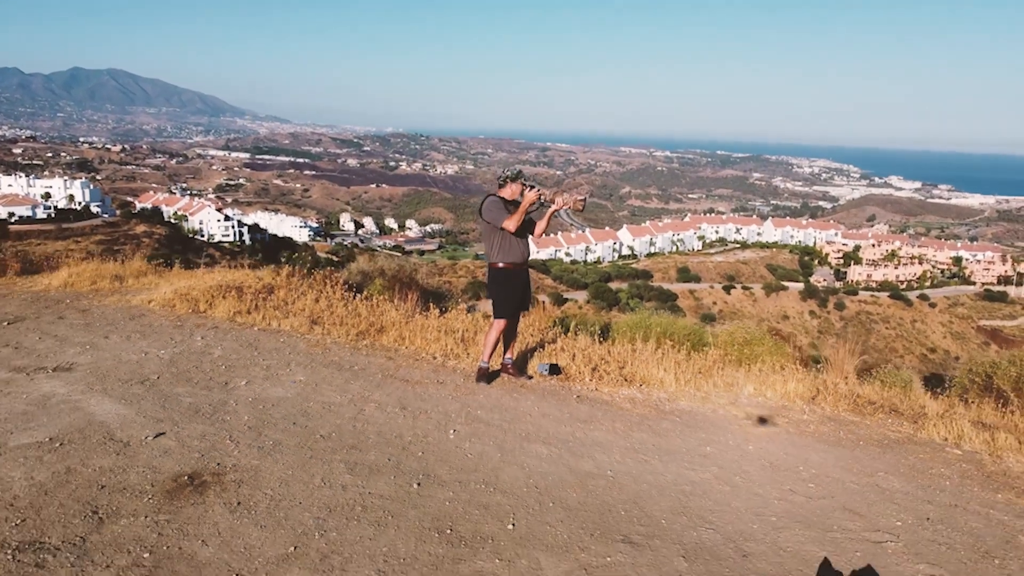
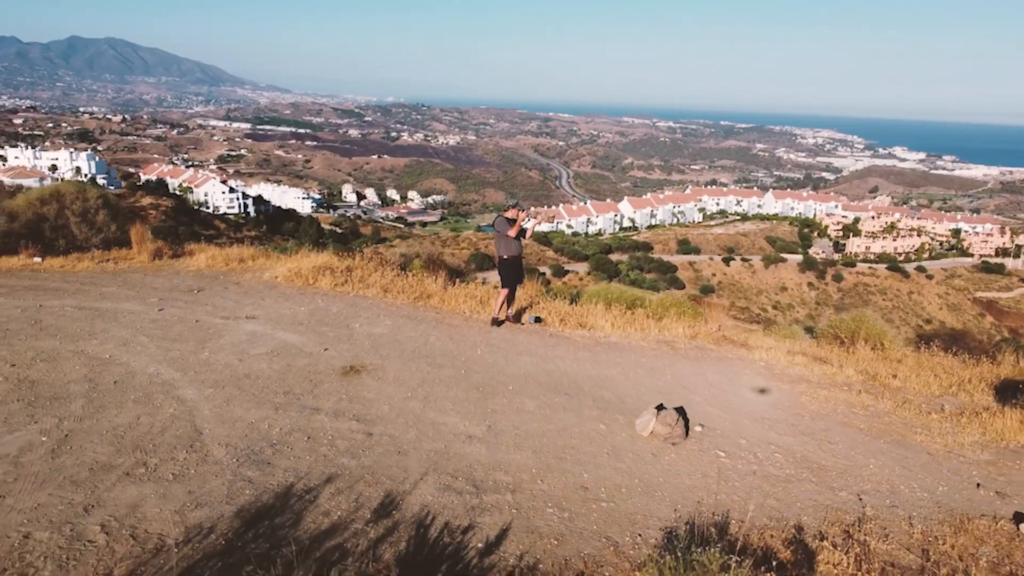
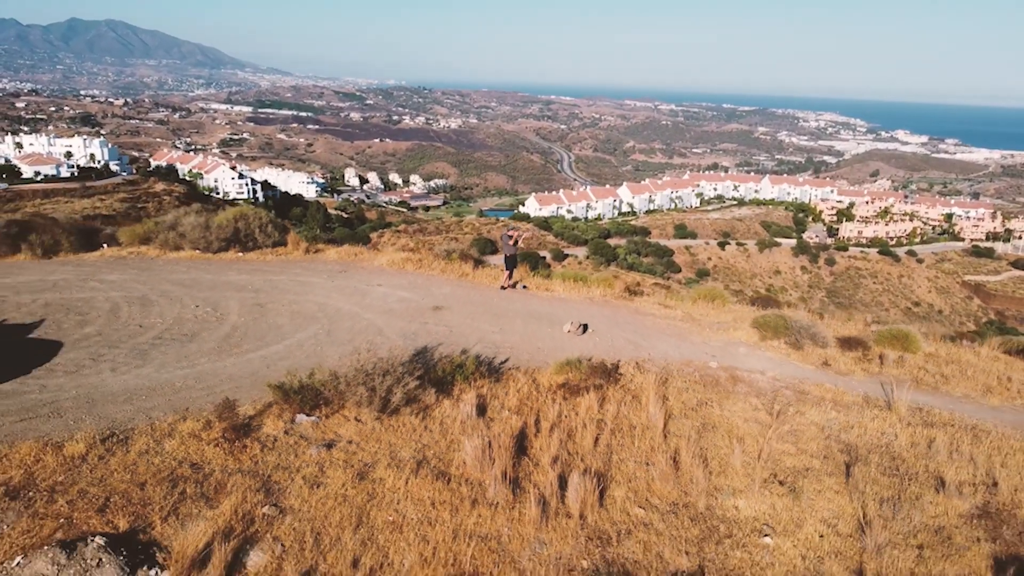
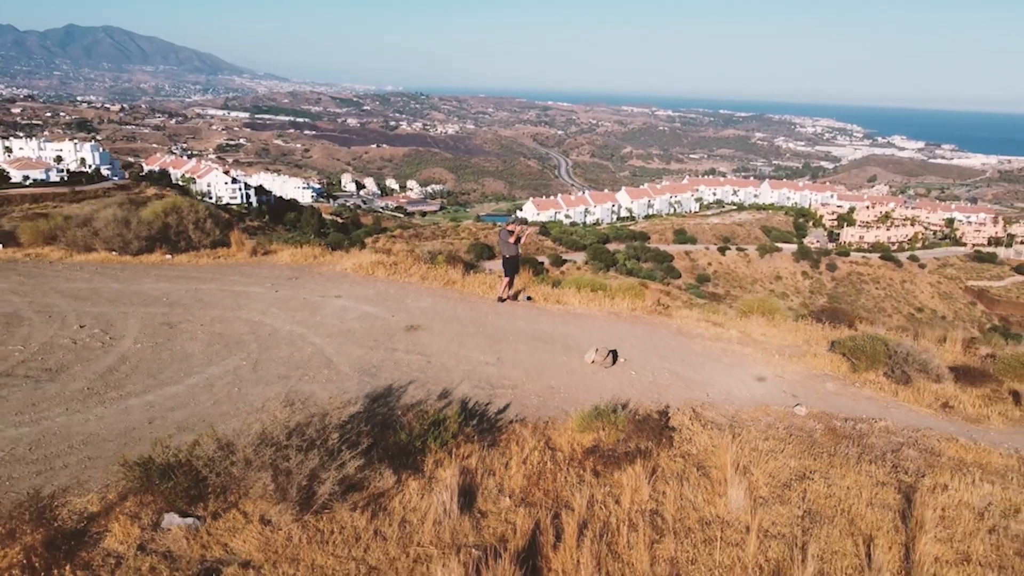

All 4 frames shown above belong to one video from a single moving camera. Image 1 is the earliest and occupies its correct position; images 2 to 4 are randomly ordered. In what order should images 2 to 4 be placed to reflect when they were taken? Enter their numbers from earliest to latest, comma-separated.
2, 4, 3
